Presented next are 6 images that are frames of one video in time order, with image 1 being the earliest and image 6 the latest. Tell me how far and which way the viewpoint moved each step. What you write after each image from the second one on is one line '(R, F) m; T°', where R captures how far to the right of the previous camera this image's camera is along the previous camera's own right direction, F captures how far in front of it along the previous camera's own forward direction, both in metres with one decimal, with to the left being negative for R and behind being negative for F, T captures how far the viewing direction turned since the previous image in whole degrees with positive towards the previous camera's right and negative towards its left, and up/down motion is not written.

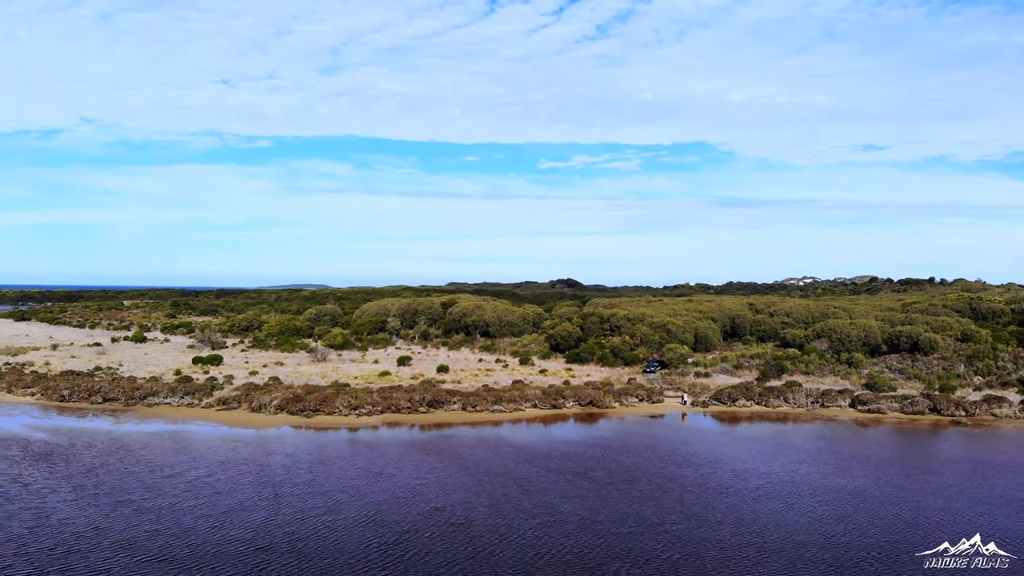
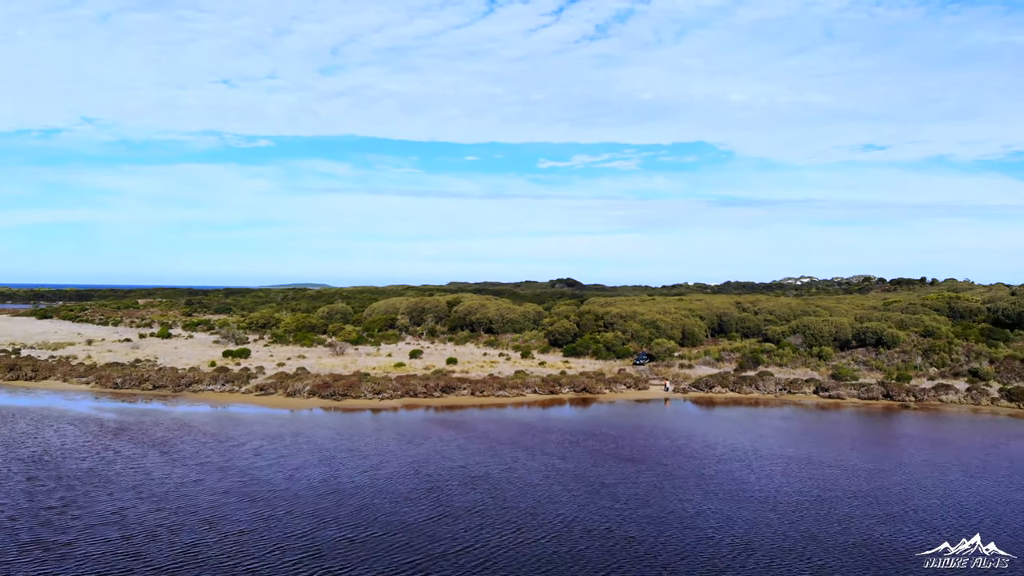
(0.0, -1.1) m; 0°
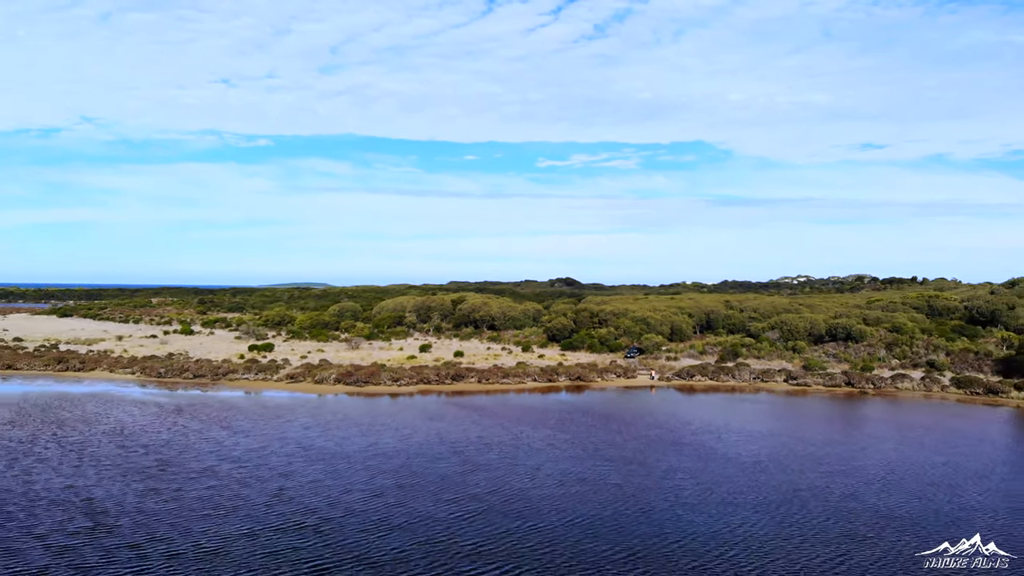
(0.0, -1.1) m; 0°
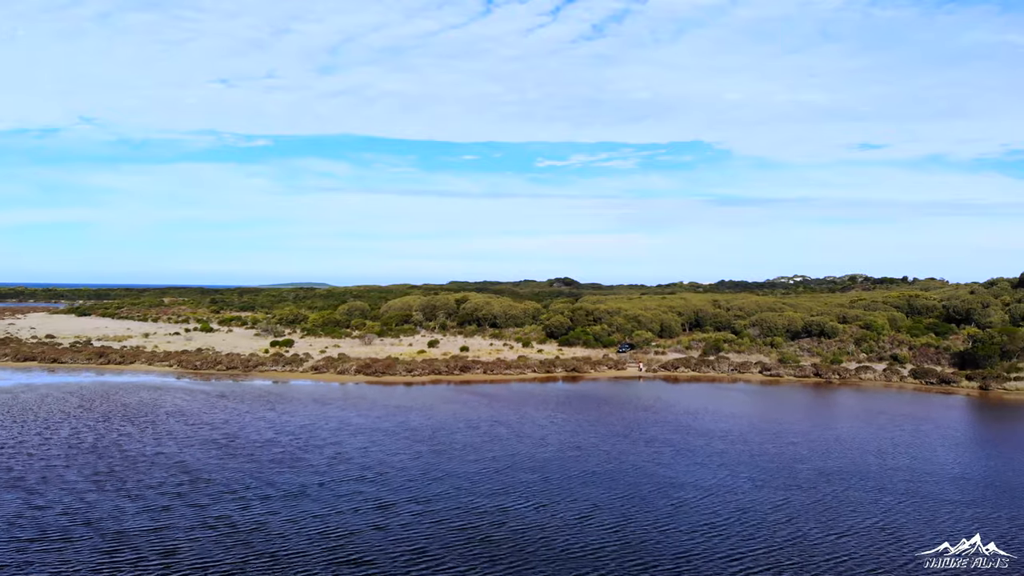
(0.0, -1.2) m; 0°
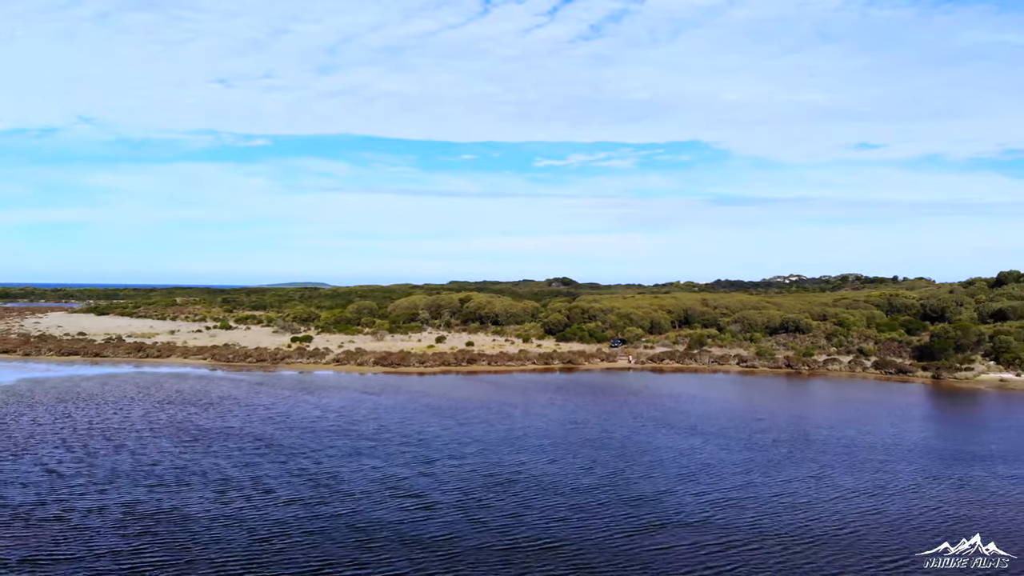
(-0.1, -1.3) m; 0°
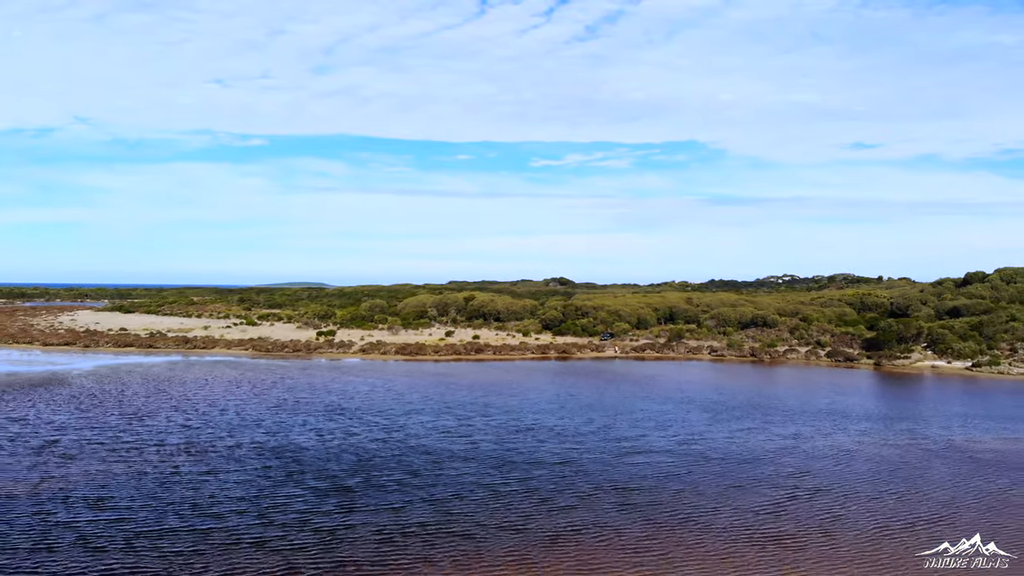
(-0.1, -2.0) m; 0°
